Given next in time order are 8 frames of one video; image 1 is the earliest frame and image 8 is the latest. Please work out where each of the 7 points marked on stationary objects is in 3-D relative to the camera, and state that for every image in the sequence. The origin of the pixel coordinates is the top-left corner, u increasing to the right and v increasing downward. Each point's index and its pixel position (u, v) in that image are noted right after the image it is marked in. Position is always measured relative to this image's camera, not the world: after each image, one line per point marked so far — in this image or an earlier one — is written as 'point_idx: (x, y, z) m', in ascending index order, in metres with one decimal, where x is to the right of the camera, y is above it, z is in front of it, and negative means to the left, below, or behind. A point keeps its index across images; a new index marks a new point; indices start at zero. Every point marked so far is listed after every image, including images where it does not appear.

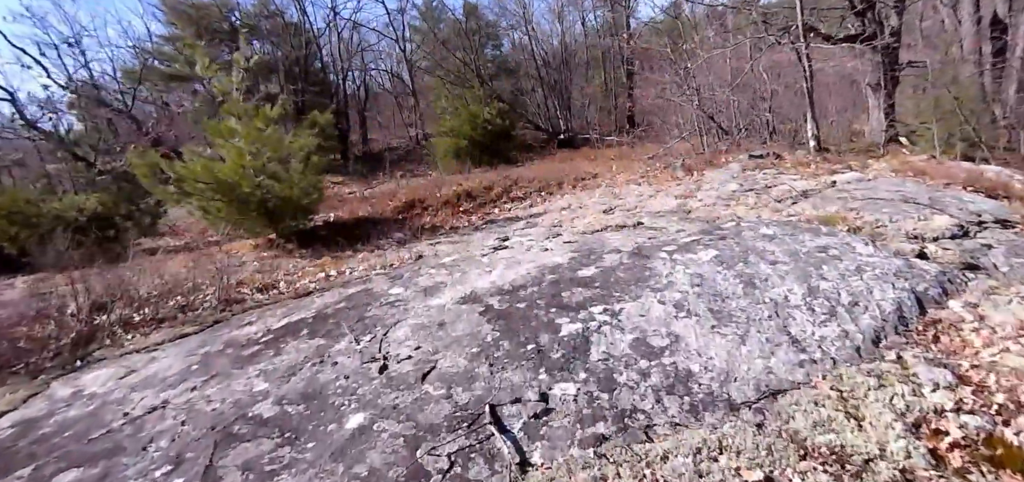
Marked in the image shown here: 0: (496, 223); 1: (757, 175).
0: (-0.2, +0.3, +10.9) m
1: (+3.9, +1.0, +9.8) m
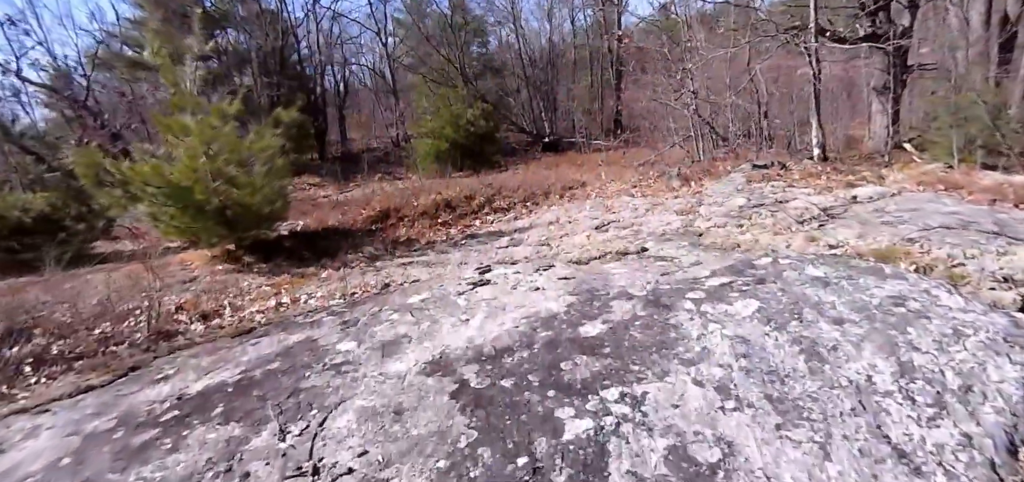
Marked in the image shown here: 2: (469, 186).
0: (-0.5, 0.0, +9.9) m
1: (+3.6, +0.8, +9.0) m
2: (-0.9, +1.2, +13.4) m
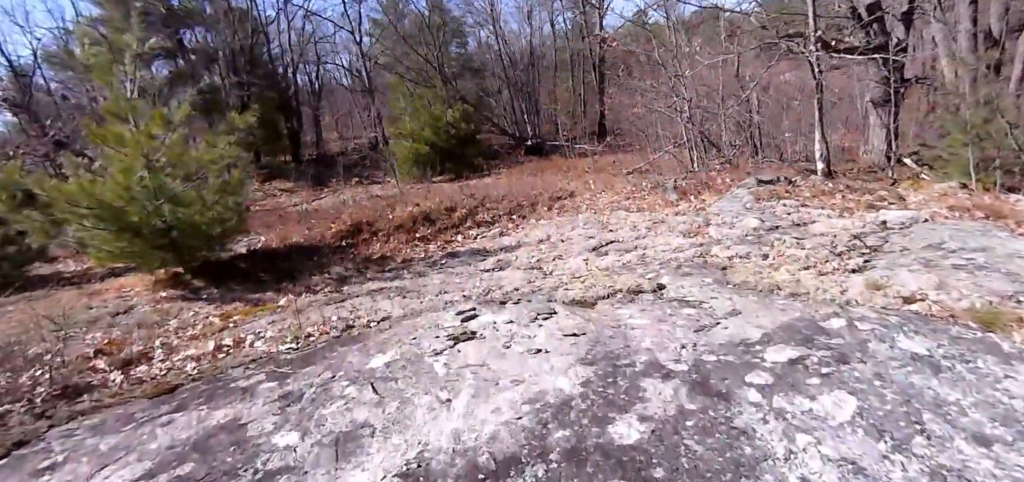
0: (-0.7, -0.3, +9.0) m
1: (+3.5, +0.5, +8.2) m
2: (-1.2, +0.9, +12.5) m
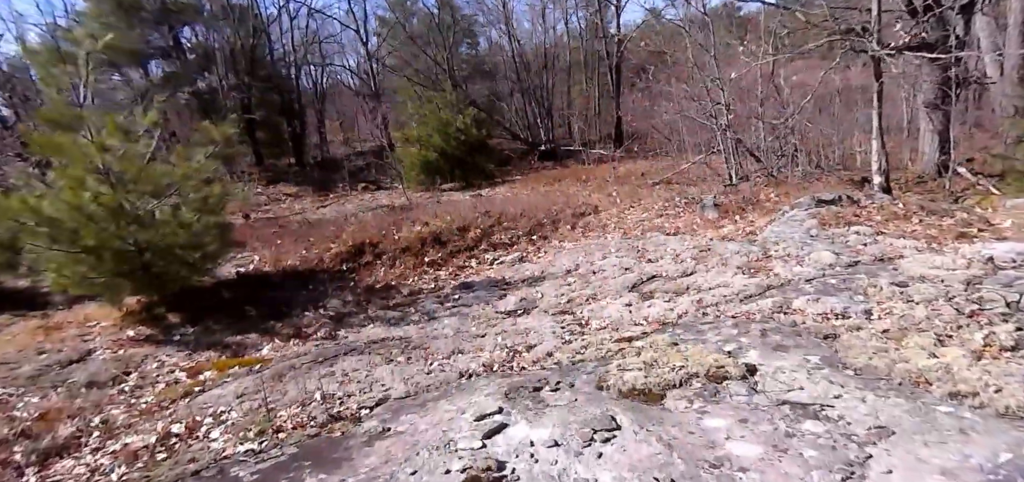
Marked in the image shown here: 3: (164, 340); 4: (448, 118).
0: (-0.4, -0.6, +7.8) m
1: (+3.7, +0.1, +6.9) m
2: (-0.9, +0.5, +11.3) m
3: (-4.0, -1.2, +7.0) m
4: (-1.9, +3.7, +18.6) m
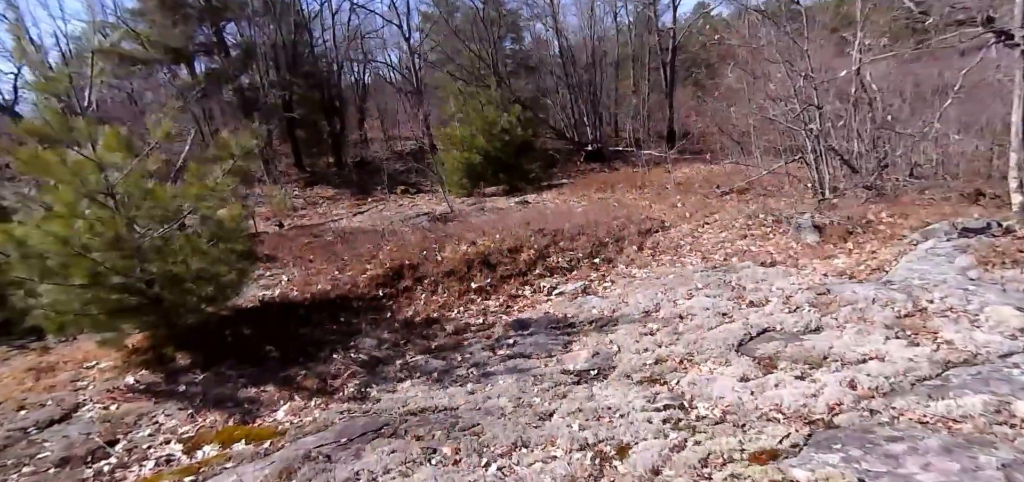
0: (+0.2, -1.0, +6.4) m
1: (+4.4, -0.3, +5.3) m
2: (0.0, +0.2, +10.0) m
3: (-3.3, -1.5, +5.9) m
4: (-0.5, +3.4, +17.3) m
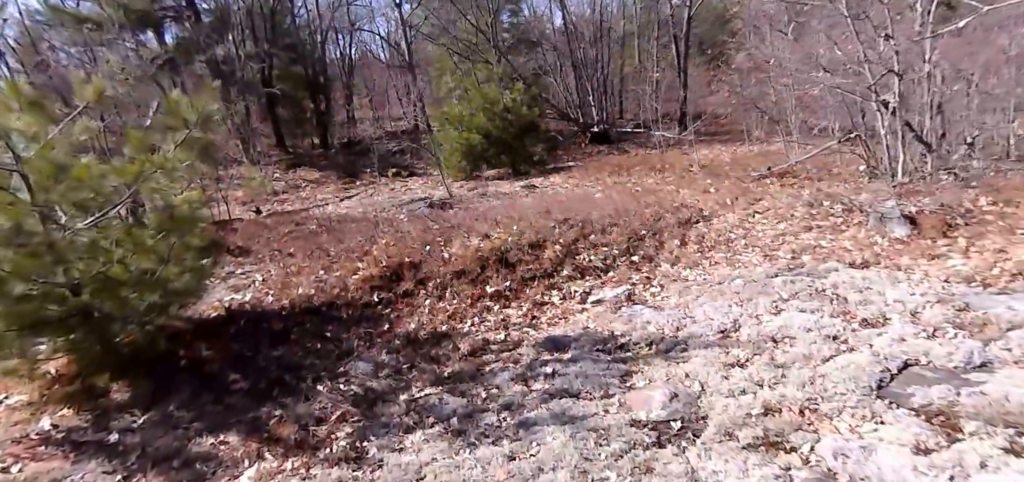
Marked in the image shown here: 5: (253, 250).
0: (+0.5, -1.0, +5.0) m
1: (+4.7, -0.3, +3.9) m
2: (+0.3, +0.3, +8.5) m
3: (-3.0, -1.5, +4.4) m
4: (-0.4, +3.7, +15.7) m
5: (-3.8, -0.1, +9.0) m
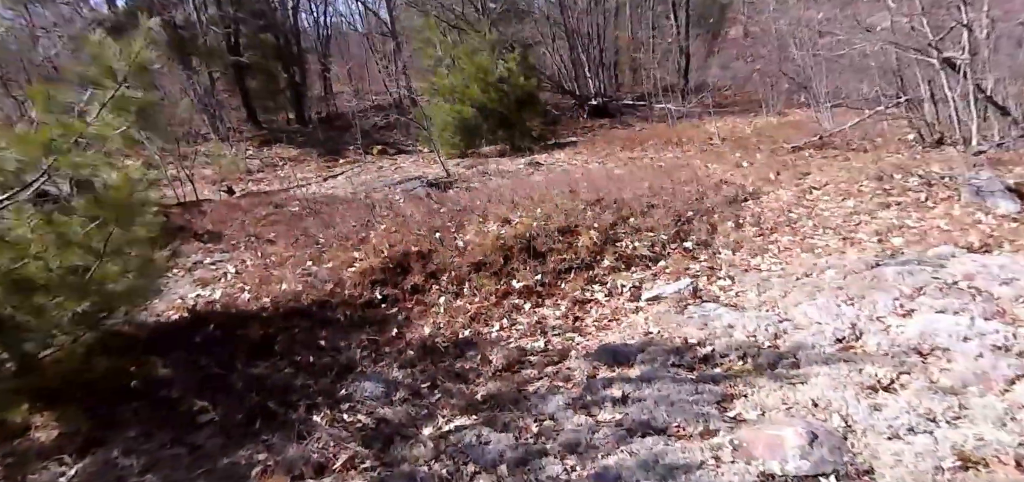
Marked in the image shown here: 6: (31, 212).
0: (+0.9, -0.9, +3.8) m
1: (+5.1, -0.2, +2.9) m
2: (+0.5, +0.5, +7.3) m
3: (-2.6, -1.4, +3.2) m
4: (-0.4, +4.1, +14.4) m
5: (-3.5, 0.0, +7.7) m
6: (-2.7, +0.1, +3.5) m
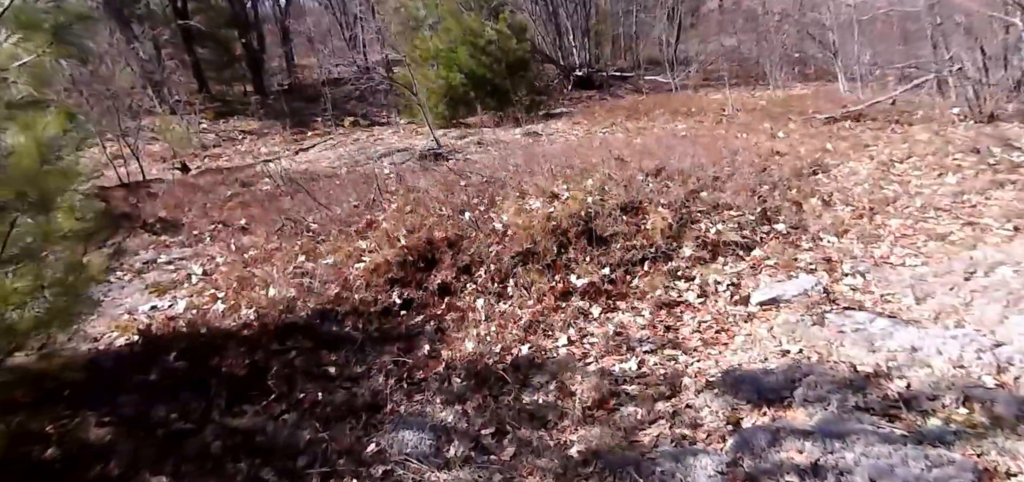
0: (+1.4, -0.8, +2.6) m
1: (+5.6, -0.2, +1.9) m
2: (+0.8, +0.7, +6.0) m
3: (-2.0, -1.4, +1.8) m
4: (-0.5, +4.5, +12.9) m
5: (-3.2, +0.2, +6.1) m
6: (-2.2, +0.2, +2.0) m
